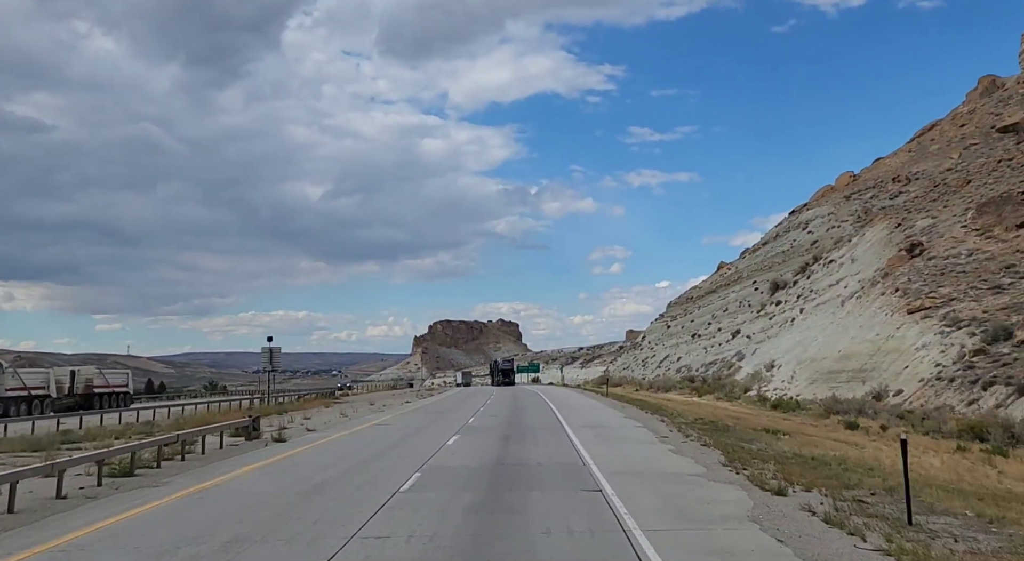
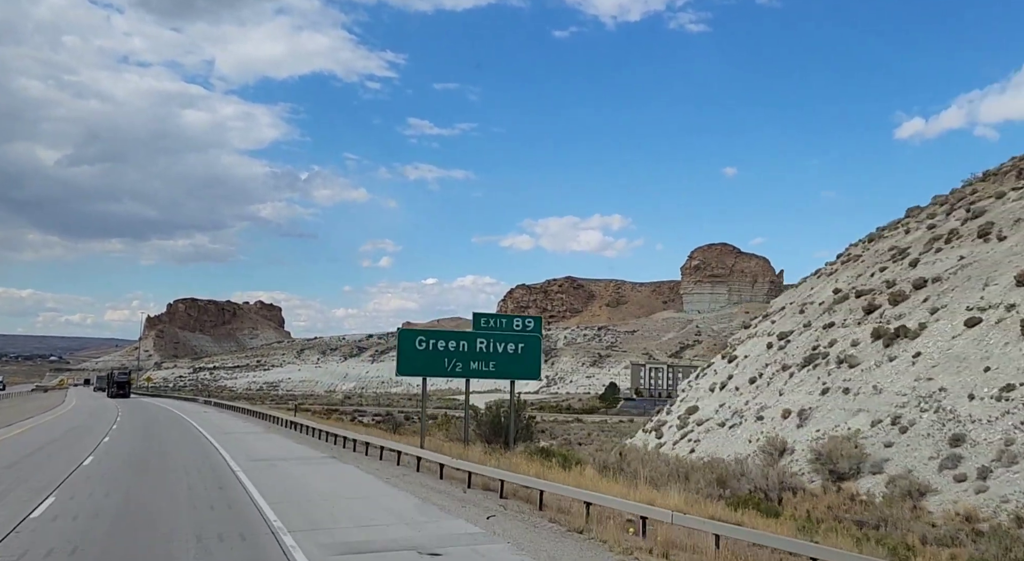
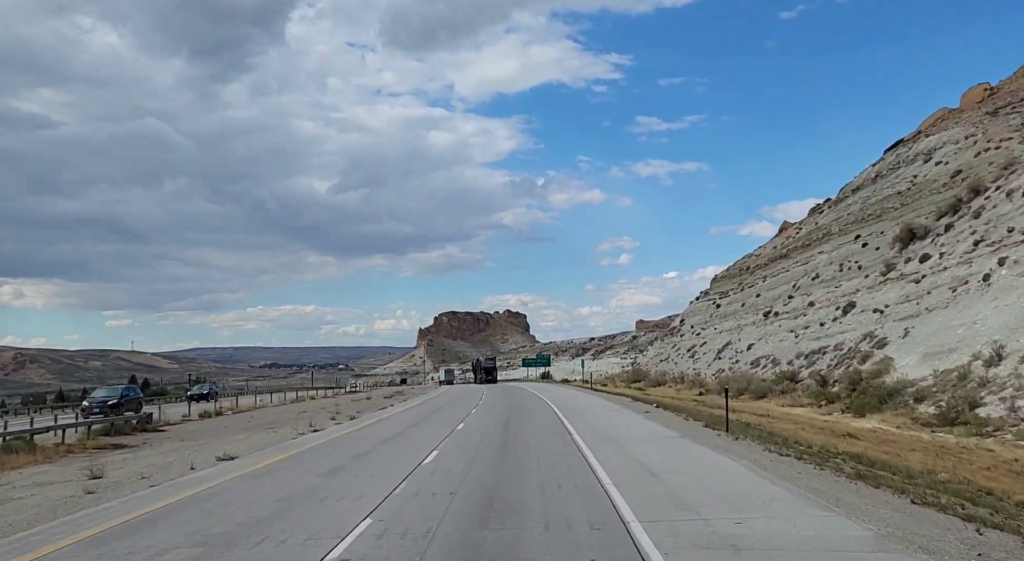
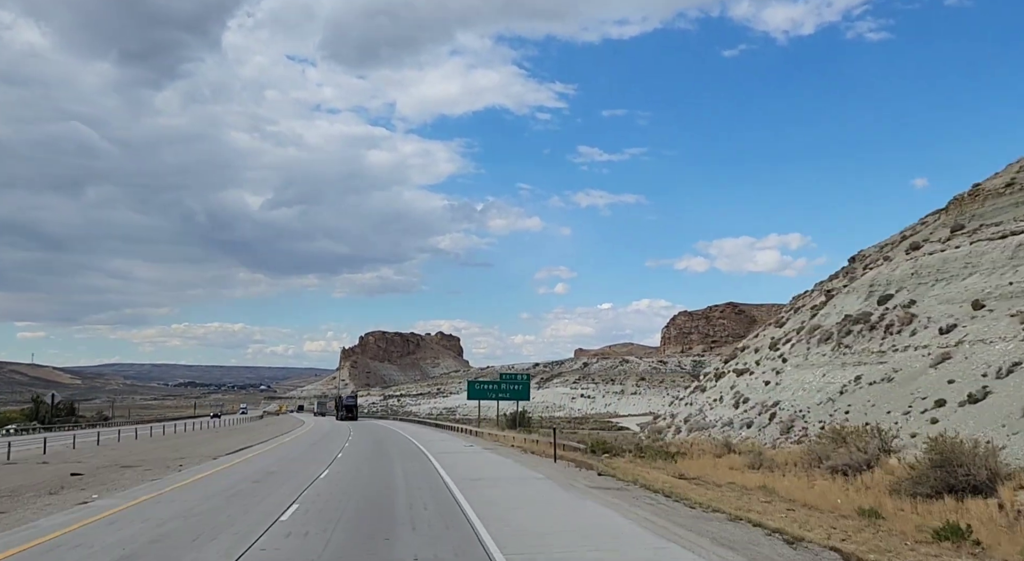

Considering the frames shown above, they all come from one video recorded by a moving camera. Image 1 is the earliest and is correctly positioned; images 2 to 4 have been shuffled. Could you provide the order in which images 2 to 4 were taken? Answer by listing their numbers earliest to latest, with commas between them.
3, 4, 2
